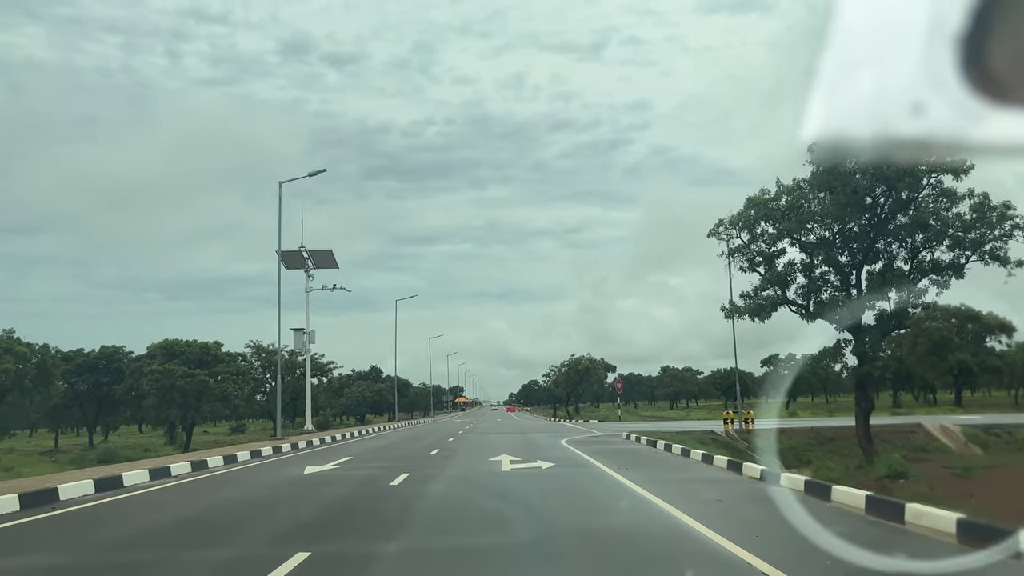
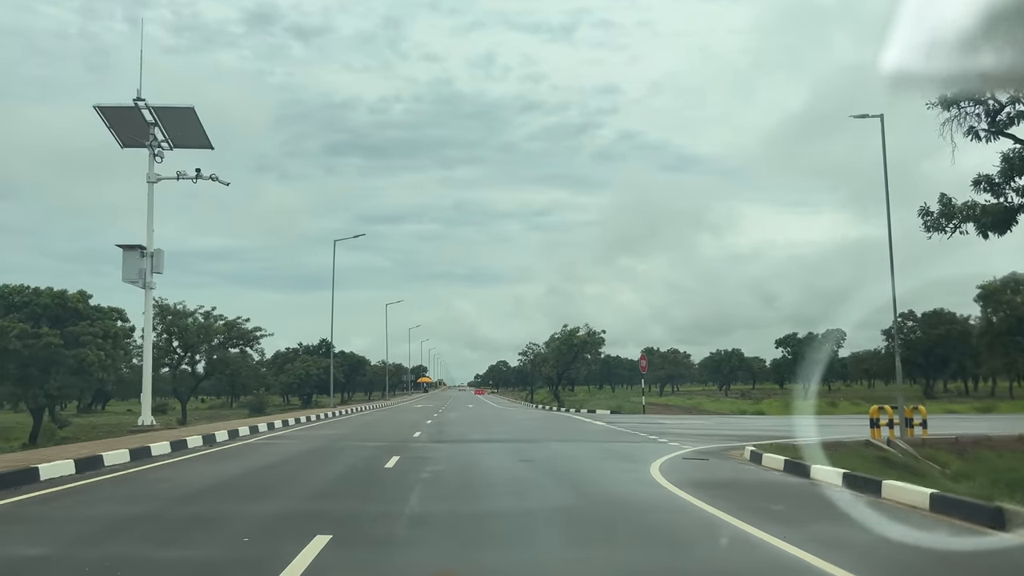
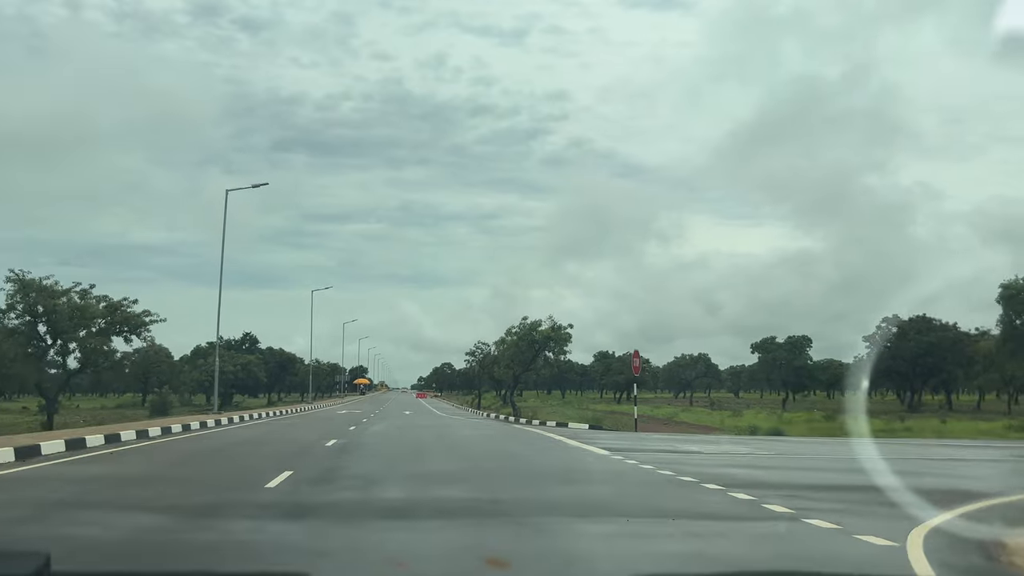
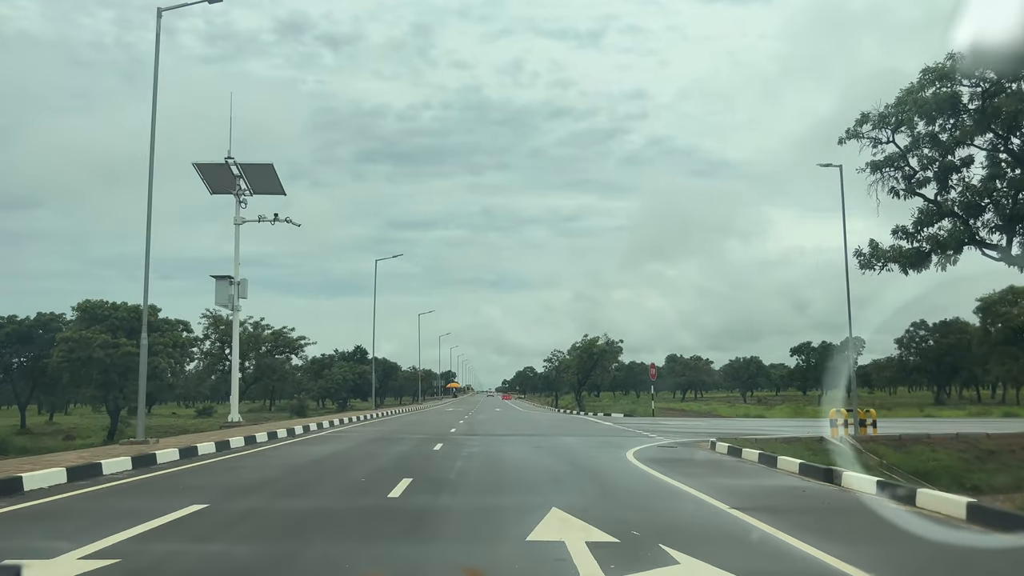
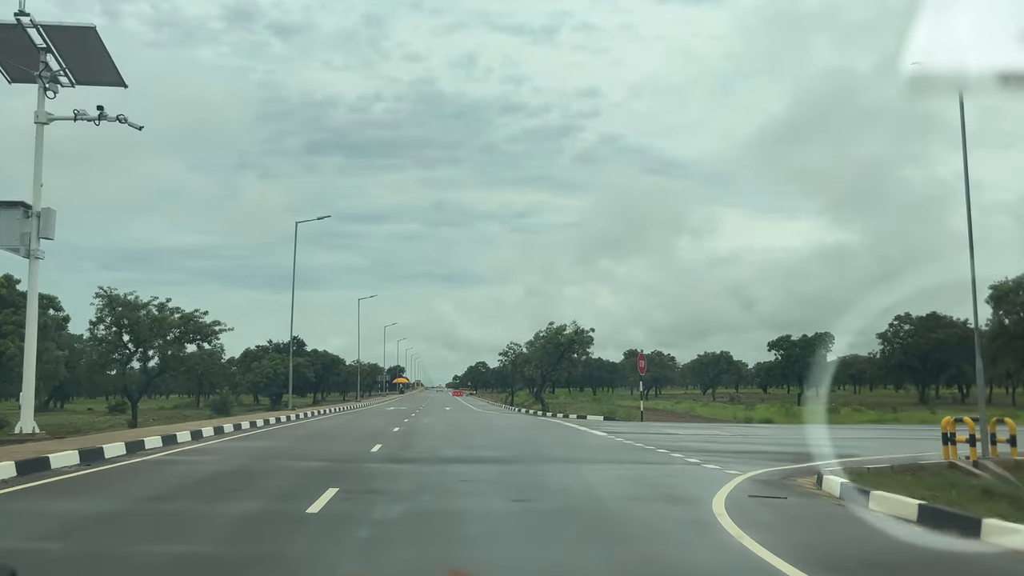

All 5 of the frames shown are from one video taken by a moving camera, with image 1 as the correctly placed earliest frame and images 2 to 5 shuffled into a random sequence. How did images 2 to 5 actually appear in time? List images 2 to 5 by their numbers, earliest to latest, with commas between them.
4, 2, 5, 3
